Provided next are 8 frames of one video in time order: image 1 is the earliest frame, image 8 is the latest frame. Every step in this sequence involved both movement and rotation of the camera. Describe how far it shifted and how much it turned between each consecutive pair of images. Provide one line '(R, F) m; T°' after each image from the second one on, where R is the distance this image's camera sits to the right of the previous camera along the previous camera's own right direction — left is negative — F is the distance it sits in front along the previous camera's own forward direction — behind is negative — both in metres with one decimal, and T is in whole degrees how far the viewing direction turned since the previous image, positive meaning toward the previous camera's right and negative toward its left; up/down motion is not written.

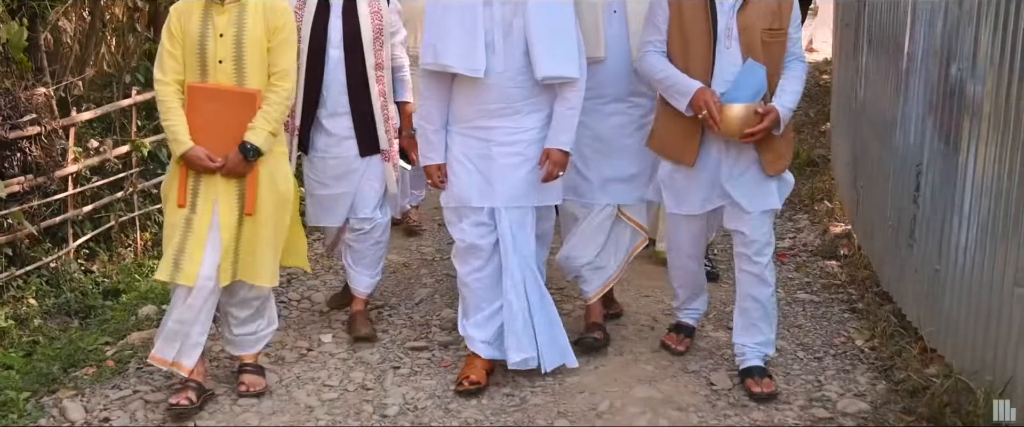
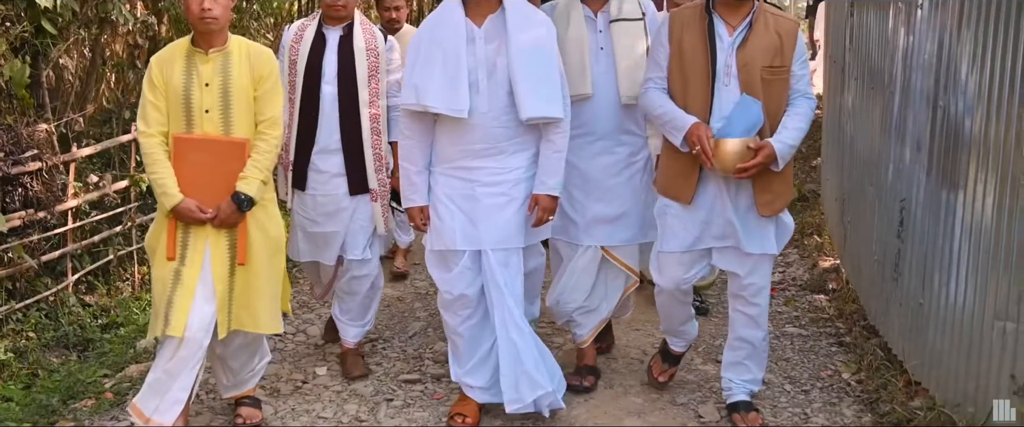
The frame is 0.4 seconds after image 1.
(0.0, -0.1) m; 0°
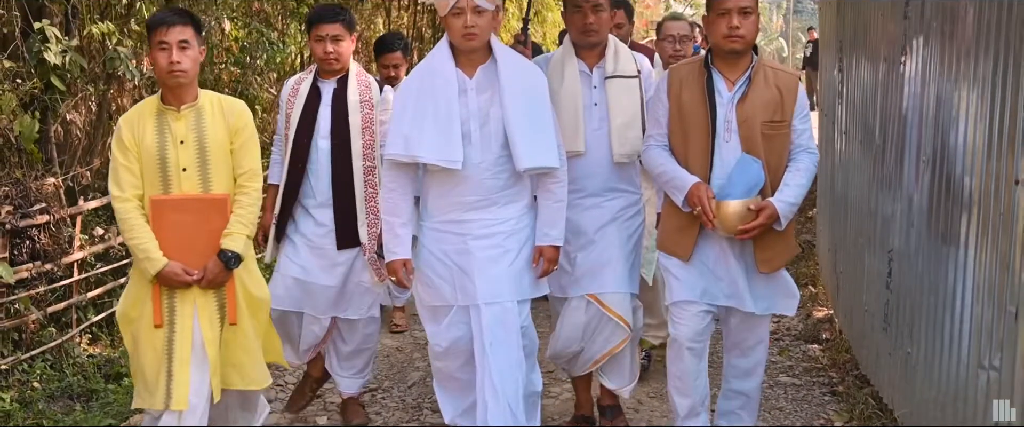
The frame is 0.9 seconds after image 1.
(+0.1, -0.1) m; -1°
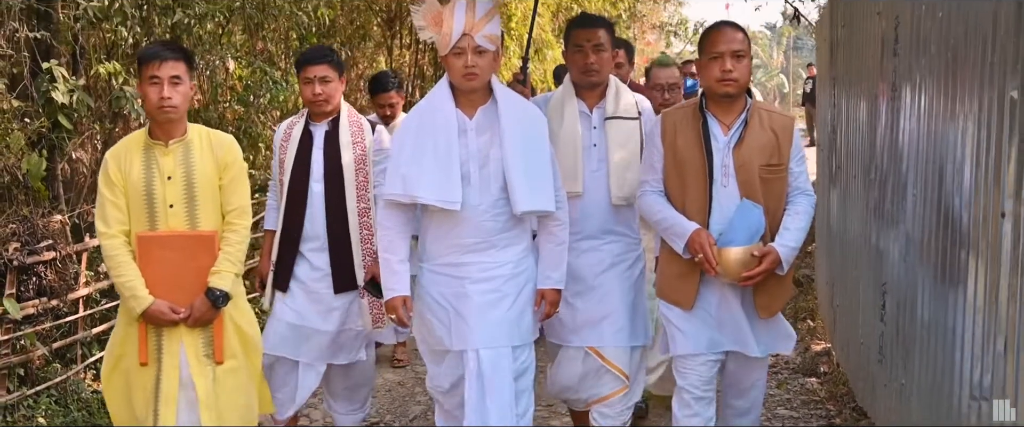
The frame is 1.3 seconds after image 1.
(0.0, -0.1) m; -1°
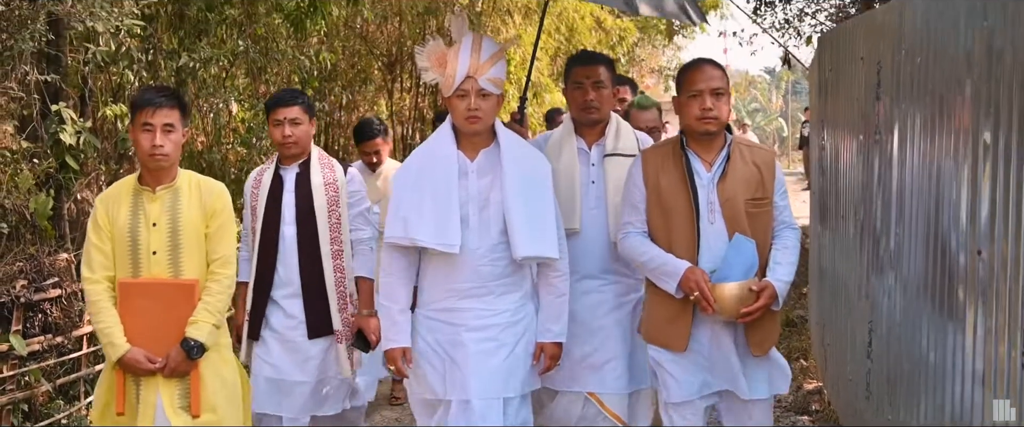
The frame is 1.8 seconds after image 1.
(+0.1, -0.1) m; -1°
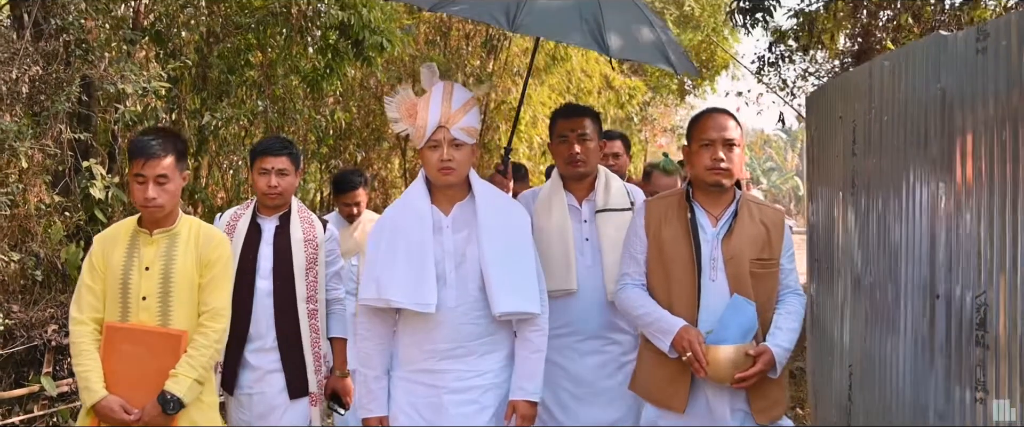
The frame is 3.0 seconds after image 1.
(+0.3, -0.2) m; -3°
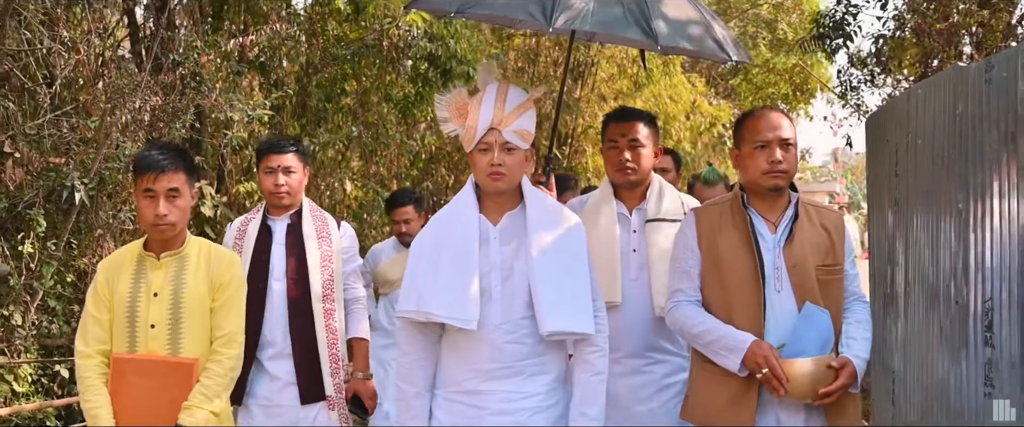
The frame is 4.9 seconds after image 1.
(+0.5, -0.2) m; -9°
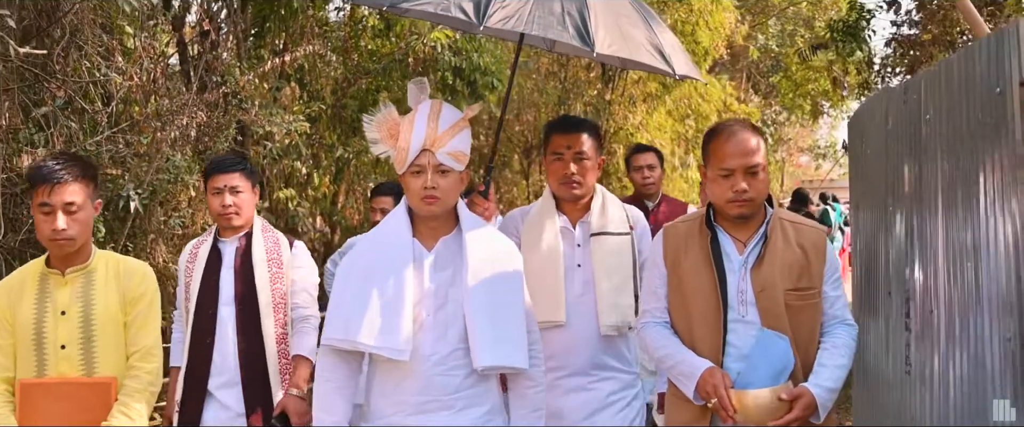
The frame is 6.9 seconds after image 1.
(+0.8, -0.2) m; -9°
